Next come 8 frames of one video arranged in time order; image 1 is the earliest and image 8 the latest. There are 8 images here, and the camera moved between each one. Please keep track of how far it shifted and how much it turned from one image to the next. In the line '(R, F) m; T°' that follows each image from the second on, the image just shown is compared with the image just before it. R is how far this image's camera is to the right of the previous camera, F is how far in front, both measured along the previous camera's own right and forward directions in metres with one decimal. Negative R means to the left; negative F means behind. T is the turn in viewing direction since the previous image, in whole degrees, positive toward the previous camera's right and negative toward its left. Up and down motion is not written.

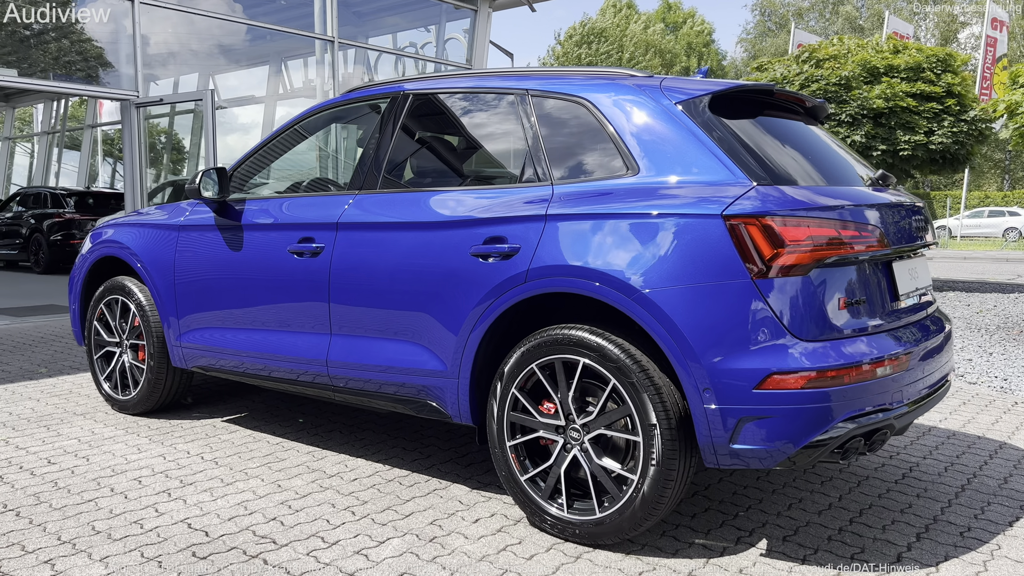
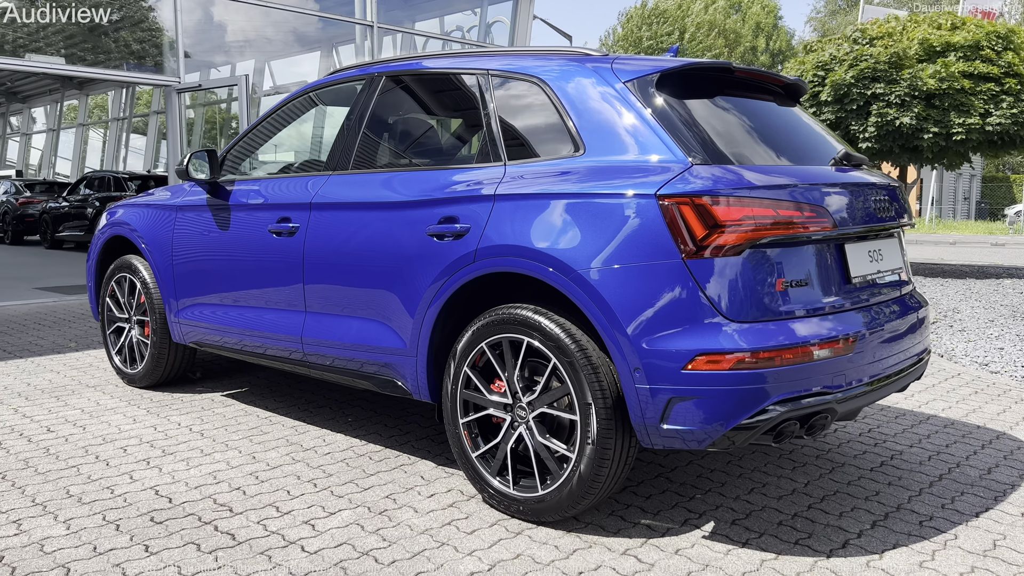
(+0.4, 0.0) m; -4°
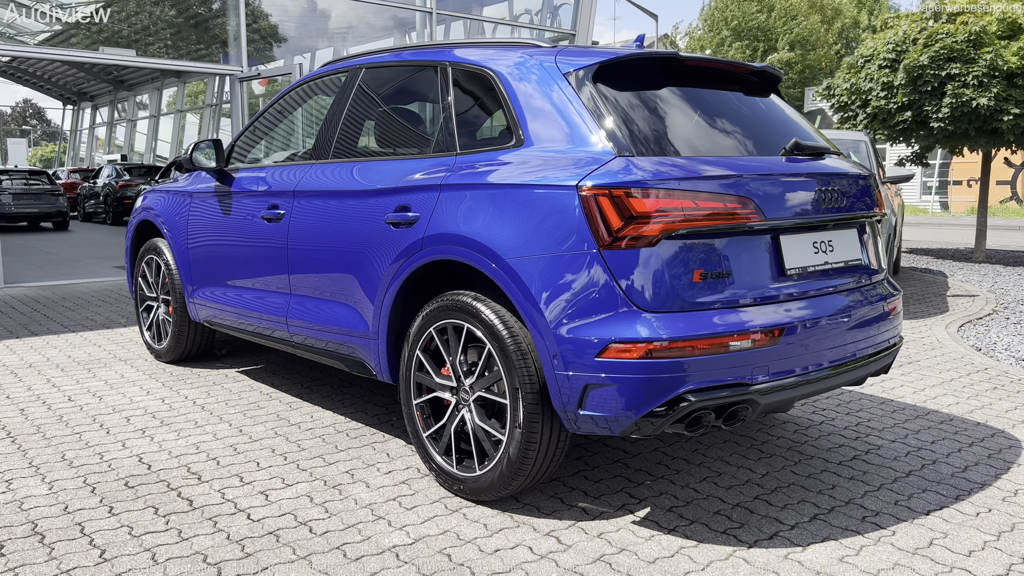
(+0.6, -0.1) m; -6°
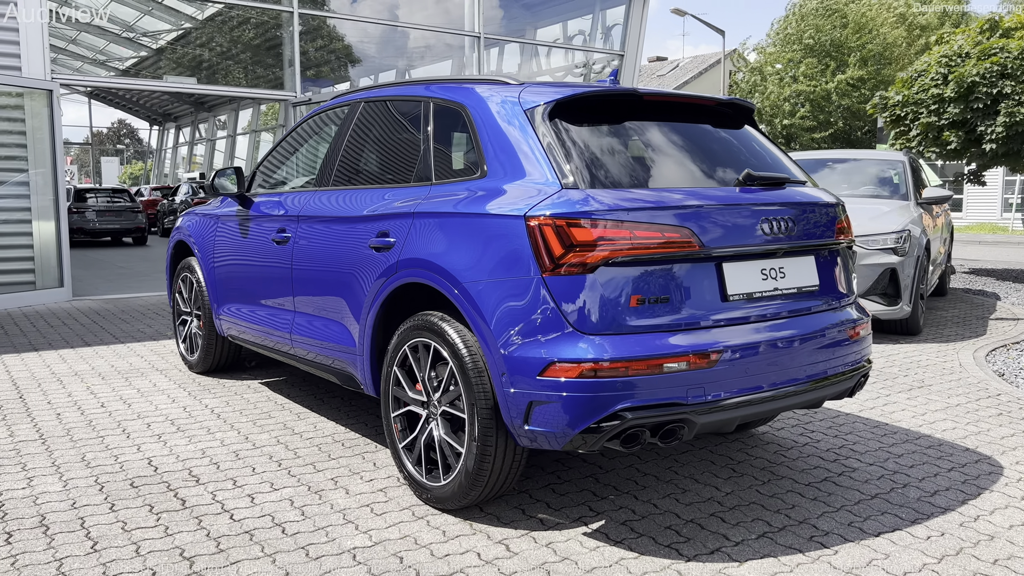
(+0.4, -0.2) m; -5°
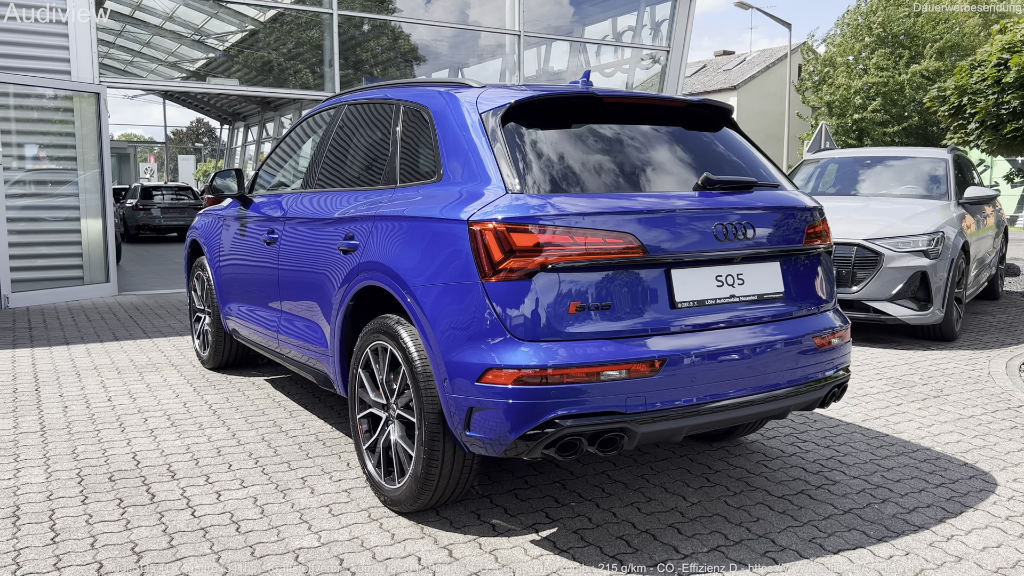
(+0.4, 0.0) m; -5°
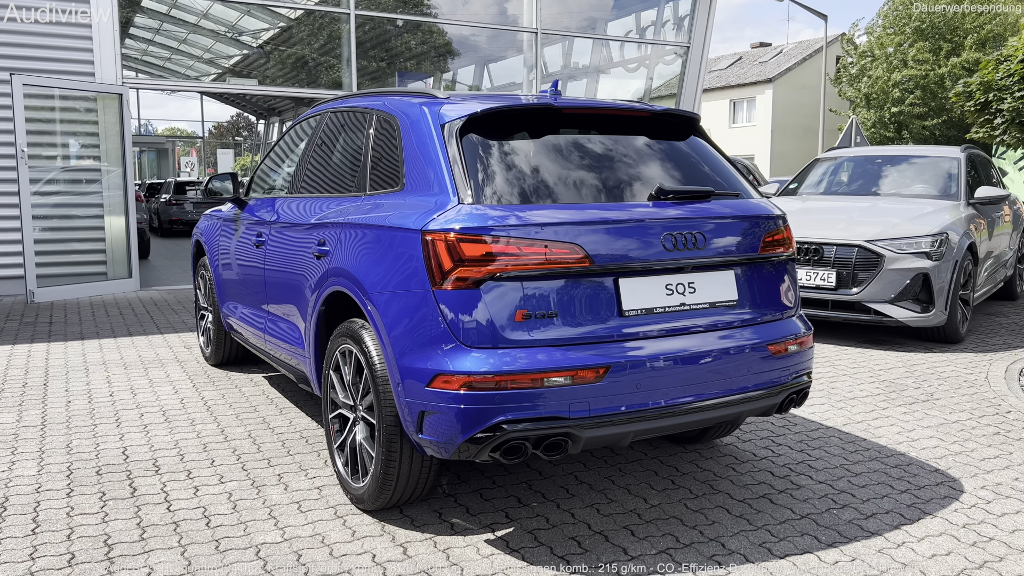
(+0.3, -0.1) m; -3°
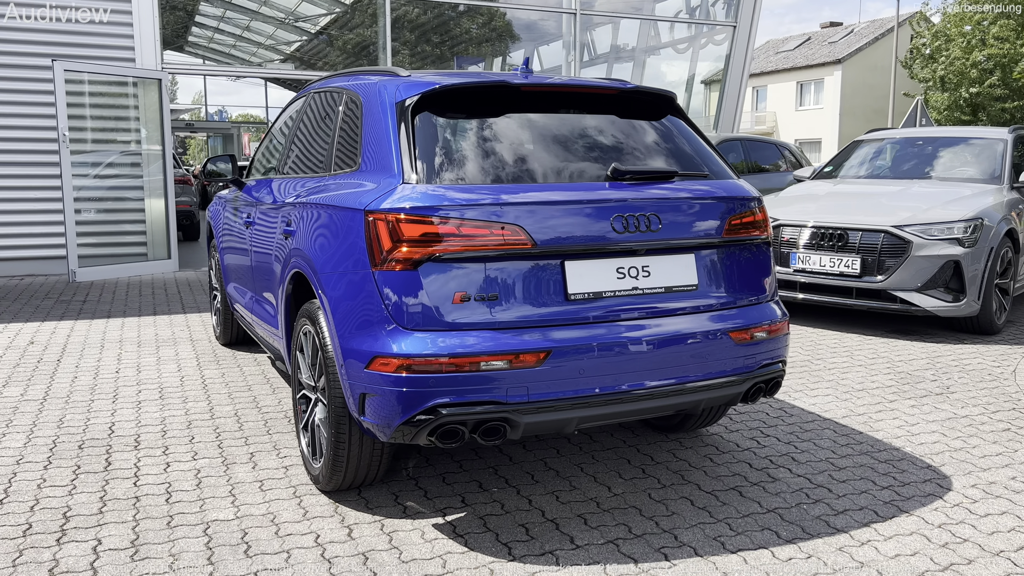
(+0.4, +0.1) m; -4°
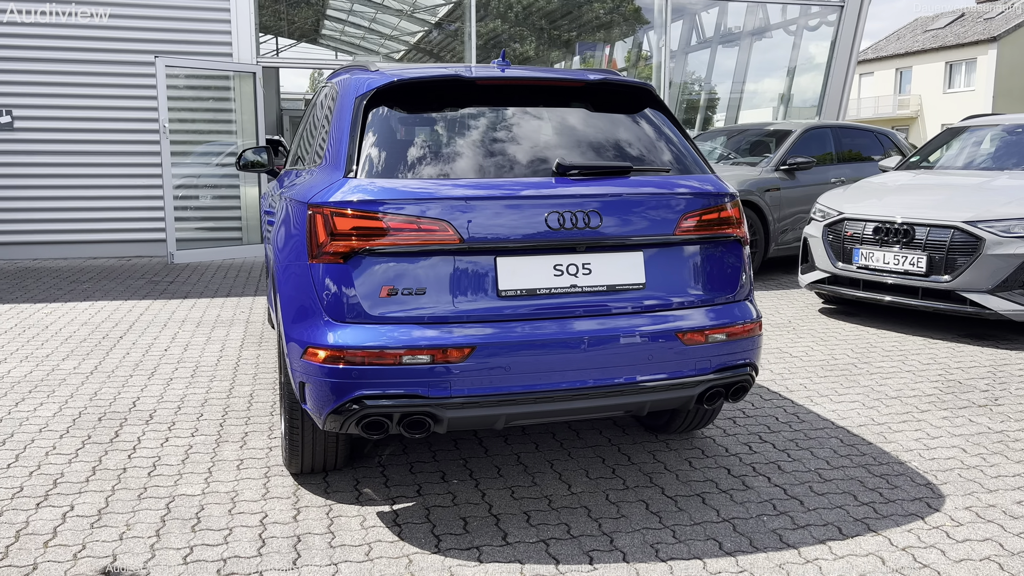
(+0.7, +0.1) m; -9°
